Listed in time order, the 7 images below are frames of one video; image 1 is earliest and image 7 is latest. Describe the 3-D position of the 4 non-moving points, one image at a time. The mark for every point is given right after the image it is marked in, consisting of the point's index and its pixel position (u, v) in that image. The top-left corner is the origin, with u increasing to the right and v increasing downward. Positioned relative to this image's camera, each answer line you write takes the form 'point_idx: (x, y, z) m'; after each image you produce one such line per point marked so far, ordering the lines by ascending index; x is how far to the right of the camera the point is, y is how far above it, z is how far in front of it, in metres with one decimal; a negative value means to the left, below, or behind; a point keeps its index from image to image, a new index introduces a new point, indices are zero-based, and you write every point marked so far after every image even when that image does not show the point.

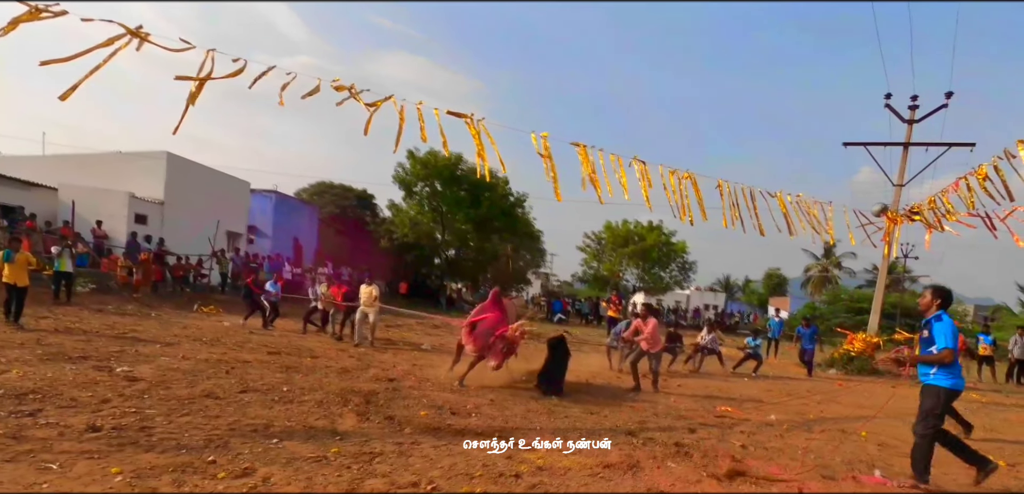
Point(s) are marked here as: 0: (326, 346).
0: (-3.8, -2.0, +11.4) m
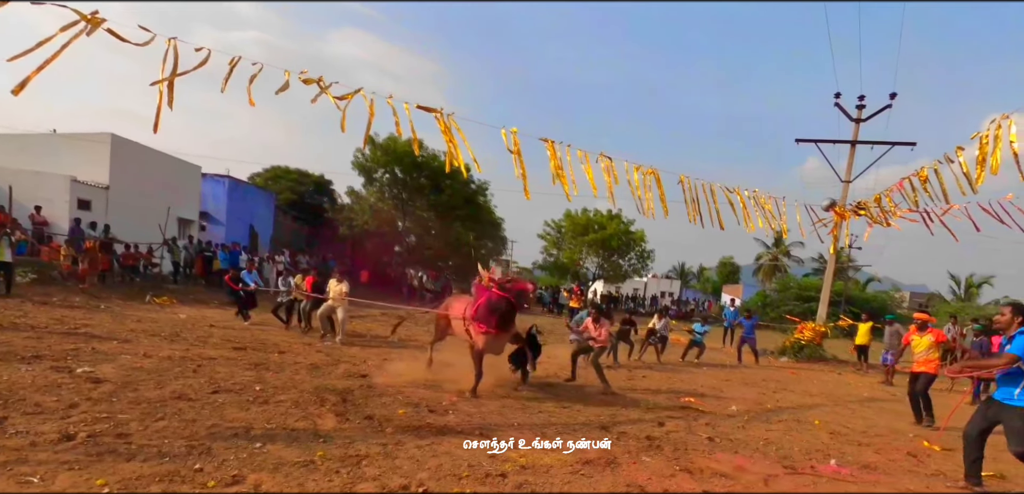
0: (-4.4, -1.9, +11.2) m
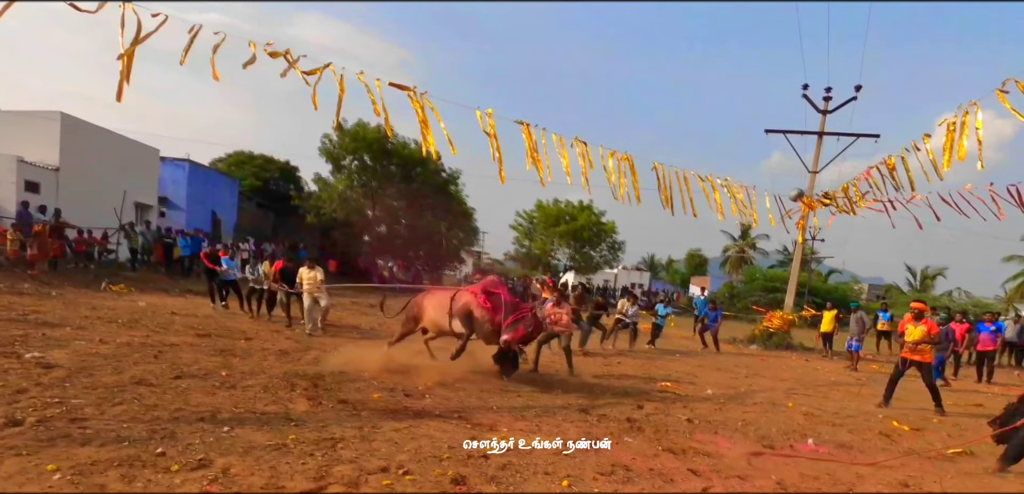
0: (-4.9, -1.6, +10.8) m
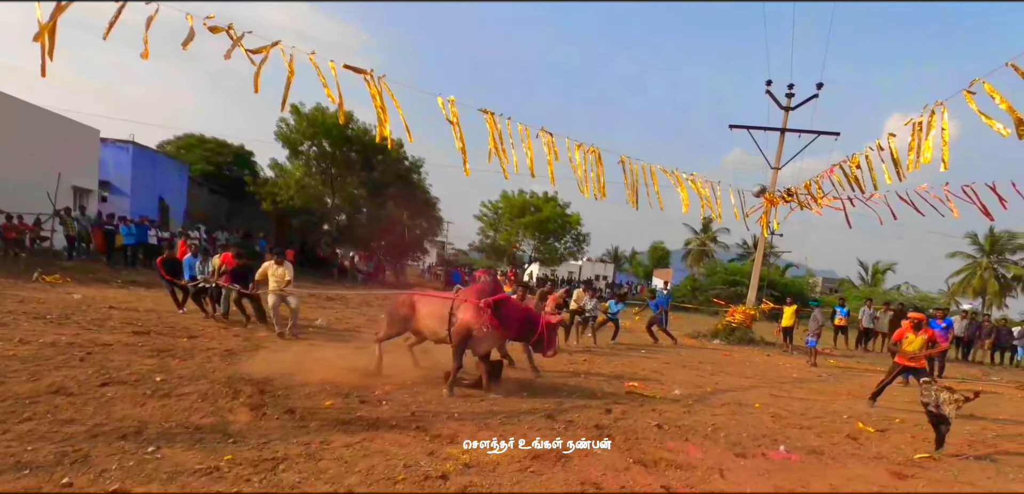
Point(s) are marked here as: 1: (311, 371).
0: (-5.6, -1.4, +10.2) m
1: (-2.6, -1.6, +7.1) m
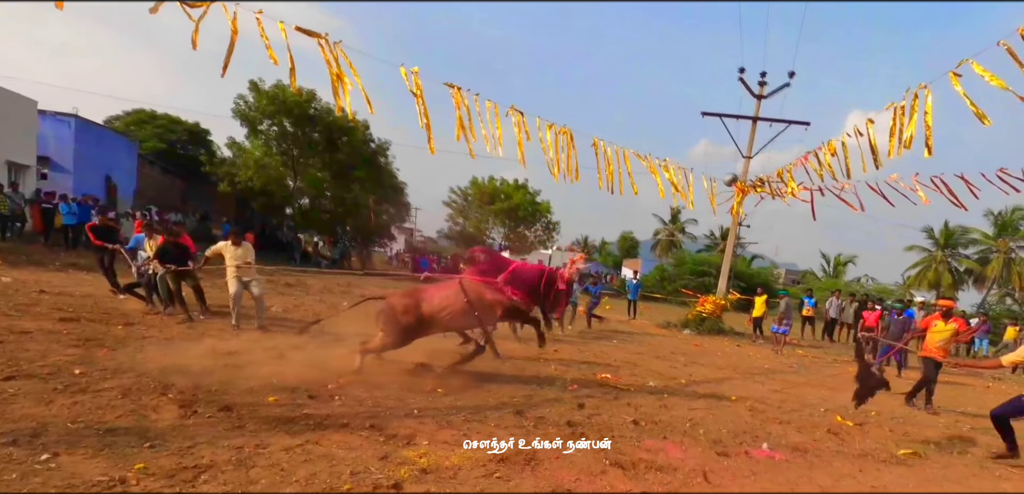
0: (-6.1, -1.1, +9.4) m
1: (-3.0, -1.3, +6.5) m
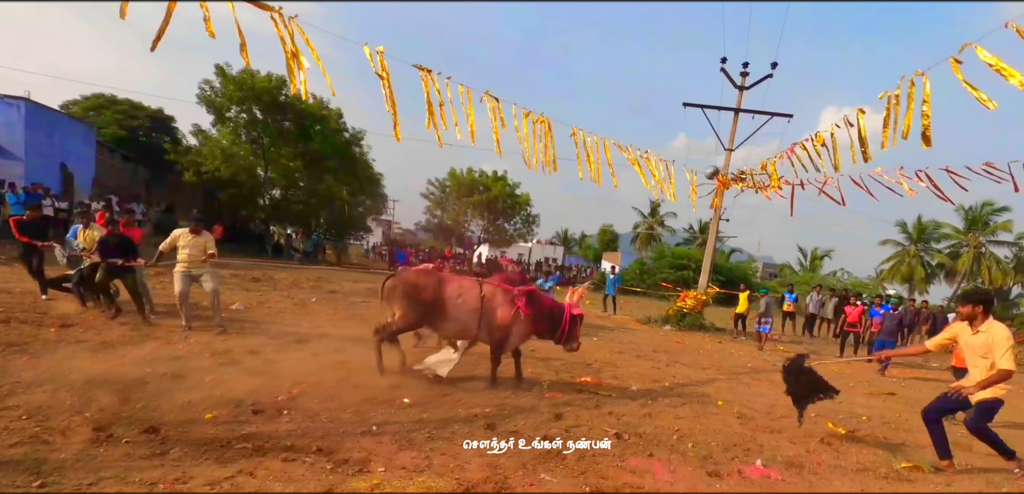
0: (-6.5, -1.0, +8.6) m
1: (-3.2, -1.3, +5.9) m
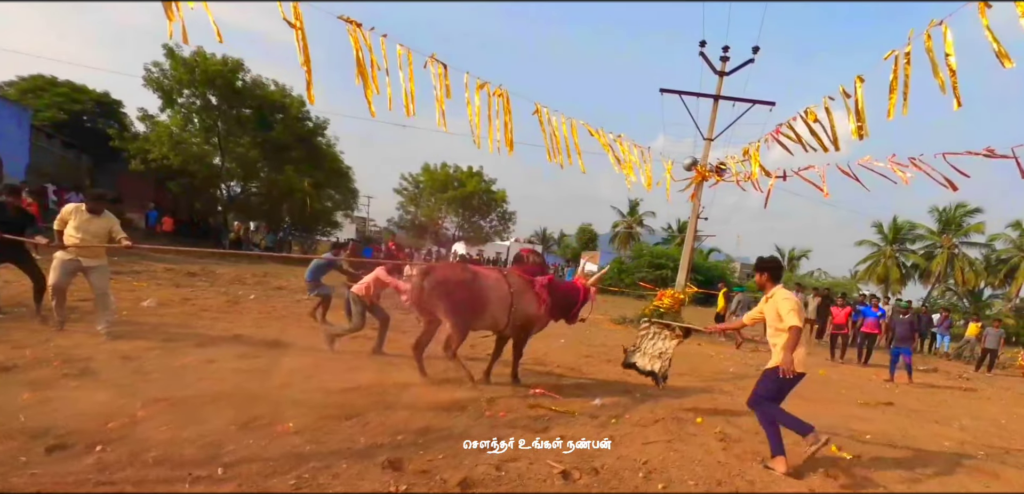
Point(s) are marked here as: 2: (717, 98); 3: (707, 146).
0: (-7.2, -0.7, +7.1) m
1: (-3.9, -1.1, +4.5) m
2: (+5.8, +4.2, +15.6) m
3: (+5.6, +2.8, +15.8) m
